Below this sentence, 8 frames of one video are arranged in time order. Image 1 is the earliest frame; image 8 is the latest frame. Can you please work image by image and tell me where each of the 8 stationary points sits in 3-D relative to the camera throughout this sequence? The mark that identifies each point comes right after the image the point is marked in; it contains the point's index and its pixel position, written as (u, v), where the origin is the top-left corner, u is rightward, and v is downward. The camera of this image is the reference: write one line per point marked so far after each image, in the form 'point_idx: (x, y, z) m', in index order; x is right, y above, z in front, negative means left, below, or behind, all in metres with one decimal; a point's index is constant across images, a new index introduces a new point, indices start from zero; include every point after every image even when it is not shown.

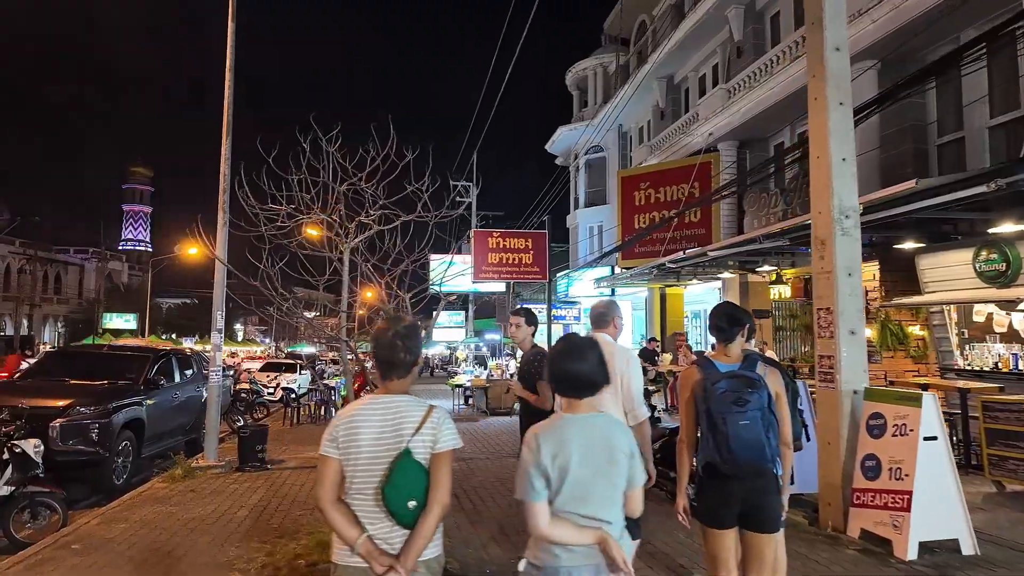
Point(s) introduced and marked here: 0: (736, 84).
0: (+5.4, +4.9, +15.6) m
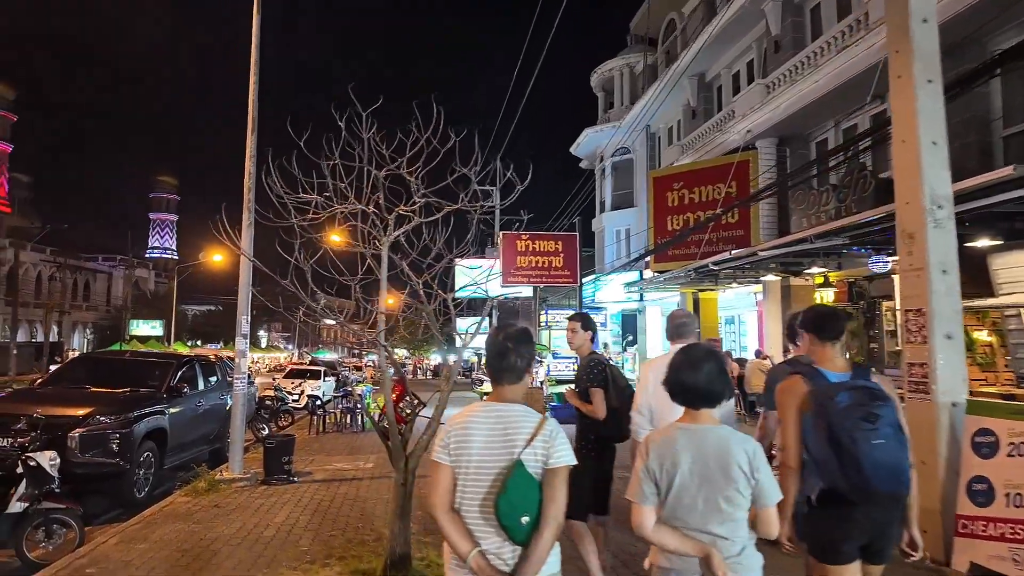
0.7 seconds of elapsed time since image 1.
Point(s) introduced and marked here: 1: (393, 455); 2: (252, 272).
0: (+6.0, +4.8, +14.9) m
1: (-0.8, -1.1, +4.4) m
2: (-3.5, +0.2, +8.8) m
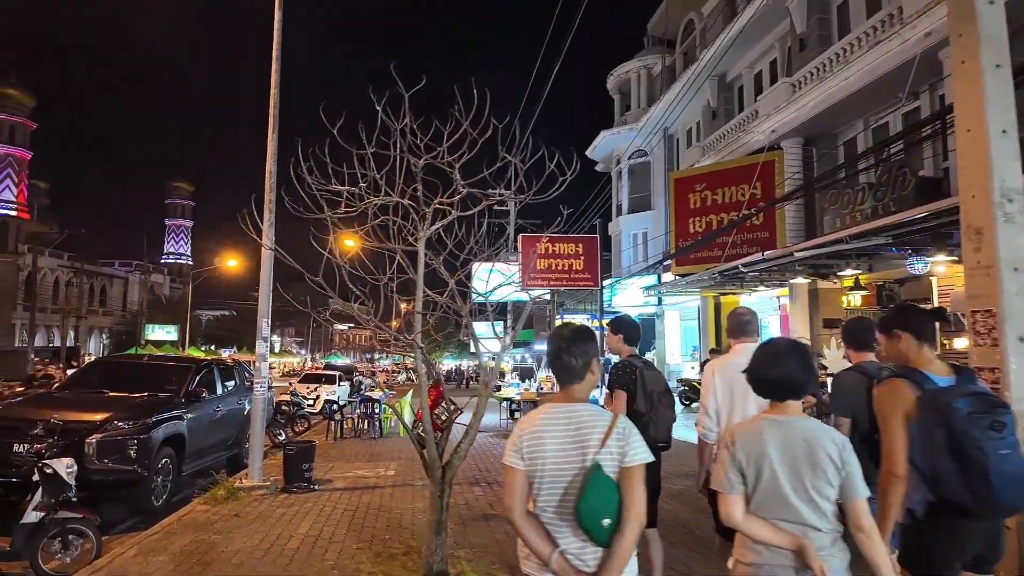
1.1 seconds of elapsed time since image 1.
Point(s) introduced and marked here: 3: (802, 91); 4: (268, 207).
0: (+6.5, +4.7, +14.6) m
1: (-0.5, -1.1, +4.1) m
2: (-3.2, +0.2, +8.6) m
3: (+6.4, +4.4, +14.4) m
4: (-3.2, +1.1, +8.6) m
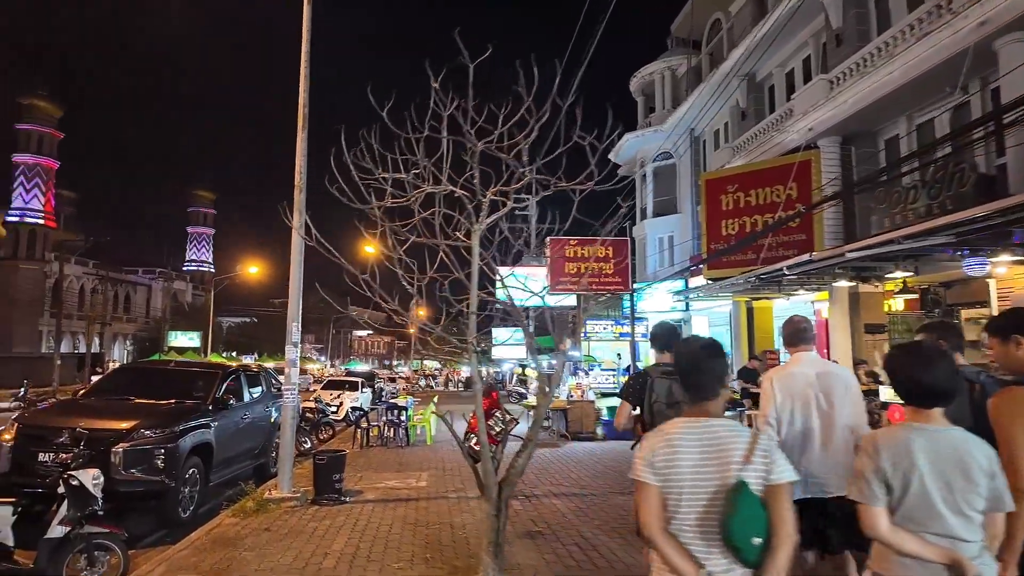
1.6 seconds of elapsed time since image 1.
0: (+7.1, +4.6, +14.1) m
1: (-0.2, -1.1, +3.7) m
2: (-2.7, +0.1, +8.4) m
3: (+7.0, +4.3, +13.9) m
4: (-2.8, +1.0, +8.3) m
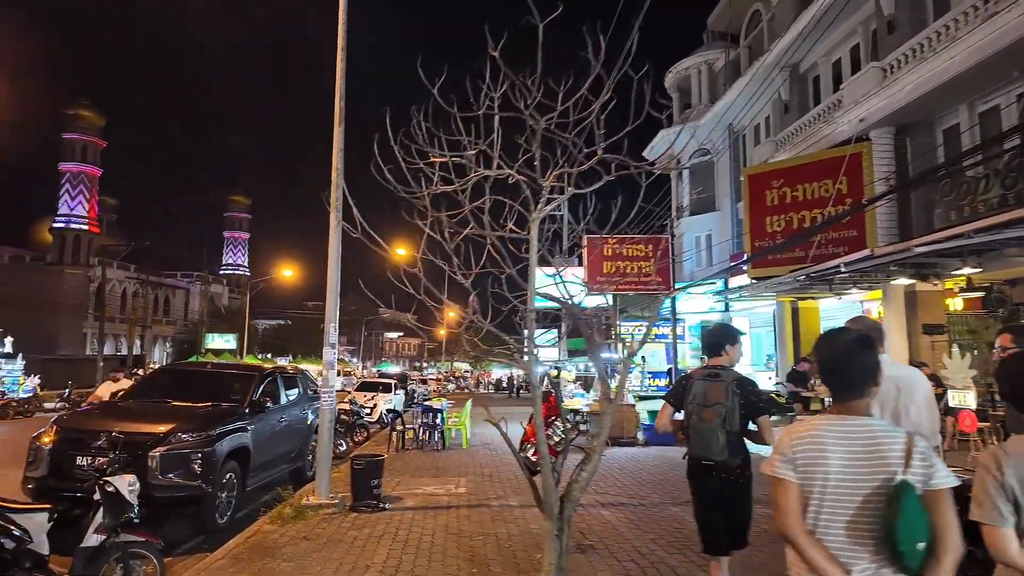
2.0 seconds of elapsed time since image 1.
0: (+7.9, +4.7, +13.5) m
1: (+0.2, -1.1, +3.4) m
2: (-2.2, +0.1, +8.1) m
3: (+7.8, +4.3, +13.3) m
4: (-2.2, +1.0, +8.1) m
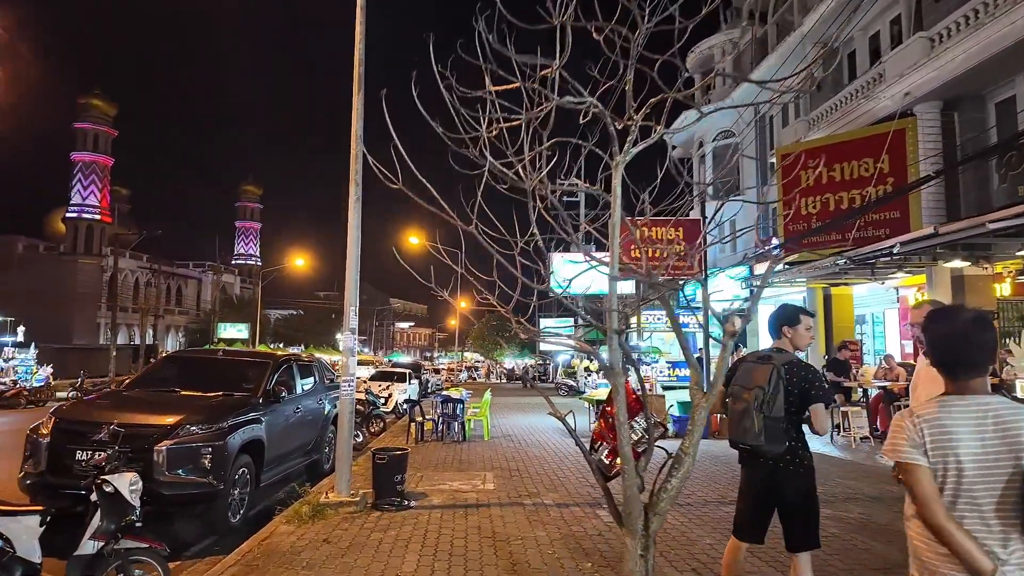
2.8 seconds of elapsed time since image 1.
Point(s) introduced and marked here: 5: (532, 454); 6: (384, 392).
0: (+8.3, +5.0, +12.6) m
1: (+0.5, -0.9, +2.8) m
2: (-1.8, +0.4, +7.5) m
3: (+8.2, +4.6, +12.5) m
4: (-1.8, +1.2, +7.5) m
5: (+0.3, -2.8, +10.9) m
6: (-3.6, -3.1, +19.0) m
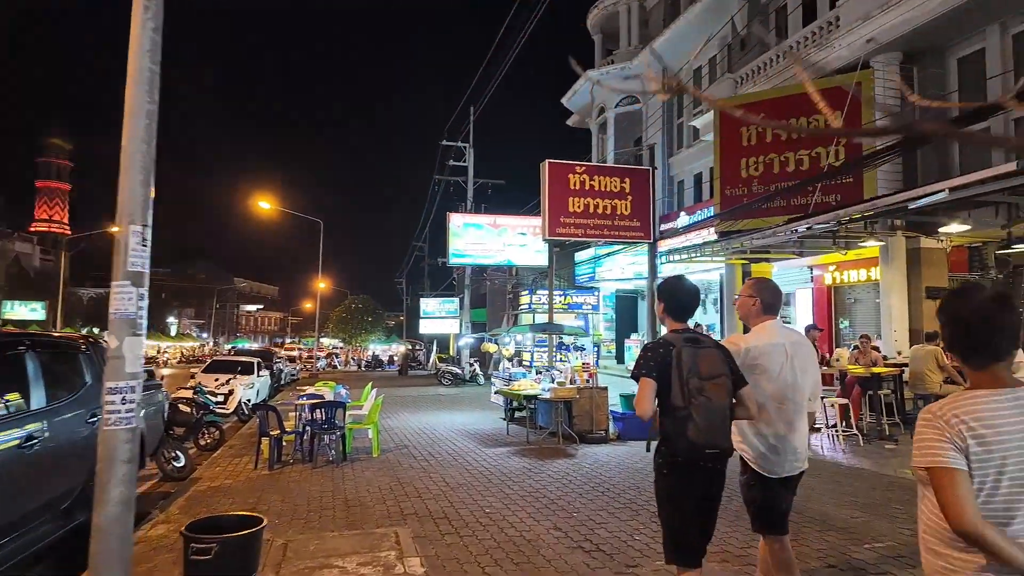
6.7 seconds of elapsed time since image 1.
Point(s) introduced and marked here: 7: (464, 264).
0: (+6.9, +5.4, +10.7) m
1: (+1.2, -0.5, -0.5) m
2: (-2.0, +0.9, +3.7) m
3: (+6.8, +5.1, +10.6) m
4: (-2.0, +1.8, +3.6) m
5: (-0.7, -2.2, +7.5) m
6: (-6.3, -2.3, +14.5) m
7: (-1.3, +0.7, +18.8) m
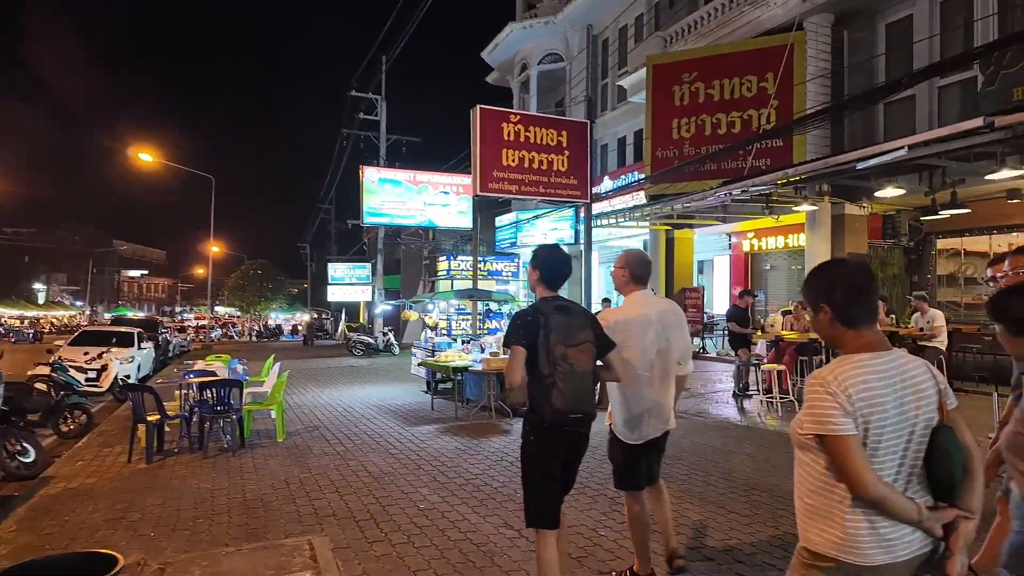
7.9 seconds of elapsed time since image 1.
0: (+5.8, +6.0, +10.3) m
1: (+1.6, -0.5, -1.2) m
2: (-2.1, +1.1, +2.3) m
3: (+5.7, +5.6, +10.2) m
4: (-2.1, +2.0, +2.2) m
5: (-1.4, -1.8, +6.5) m
6: (-7.9, -1.5, +12.6) m
7: (-3.6, +1.7, +17.4) m
